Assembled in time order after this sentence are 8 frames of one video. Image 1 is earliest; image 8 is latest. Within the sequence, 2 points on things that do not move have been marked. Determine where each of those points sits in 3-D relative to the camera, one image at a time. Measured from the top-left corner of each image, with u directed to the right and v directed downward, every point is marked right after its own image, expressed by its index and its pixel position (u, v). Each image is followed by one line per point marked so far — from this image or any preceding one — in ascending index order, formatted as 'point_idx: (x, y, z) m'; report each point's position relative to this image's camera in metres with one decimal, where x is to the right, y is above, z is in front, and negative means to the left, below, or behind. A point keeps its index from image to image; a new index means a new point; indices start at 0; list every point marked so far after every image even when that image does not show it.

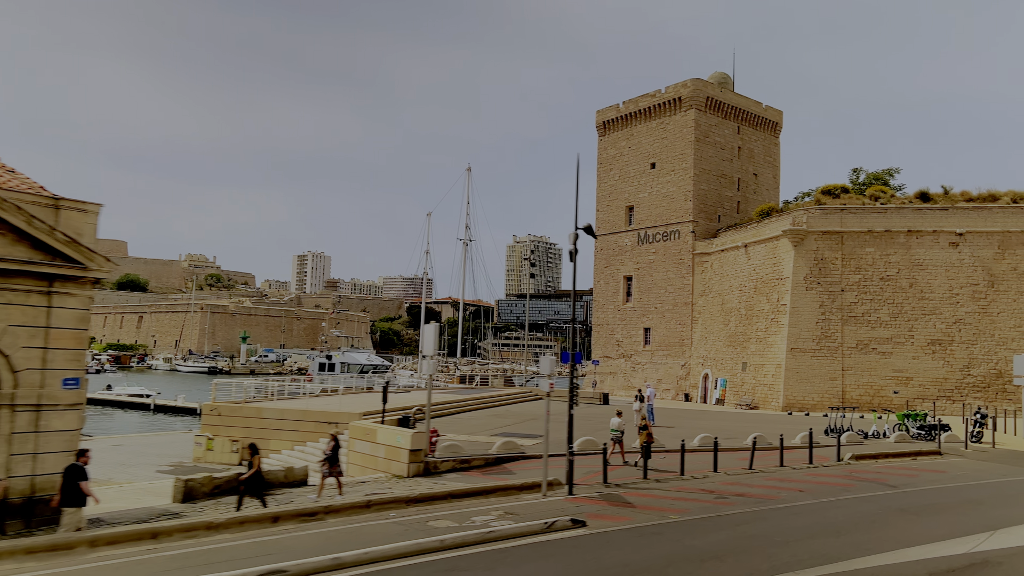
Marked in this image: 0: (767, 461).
0: (+4.2, -2.9, +13.4) m
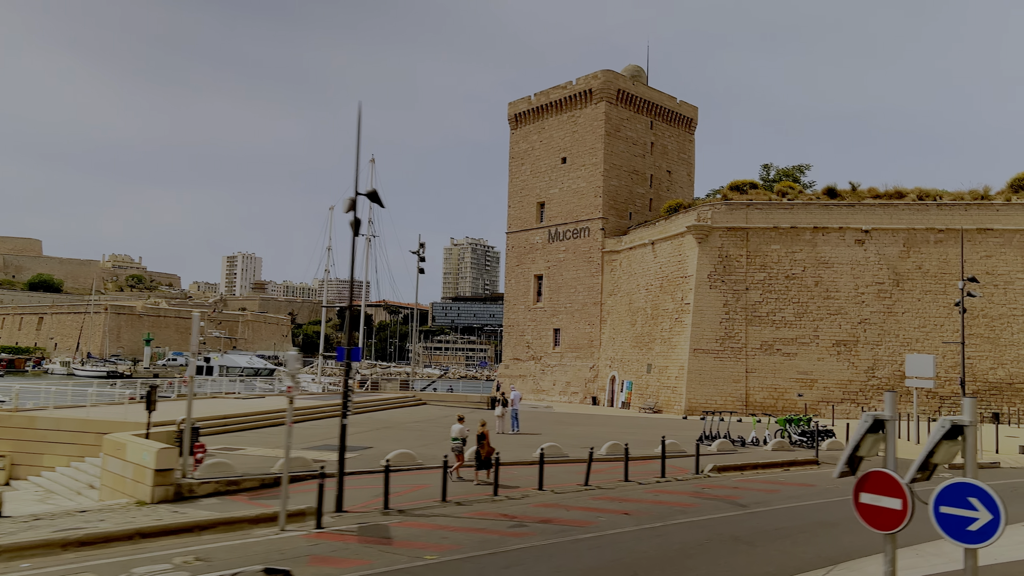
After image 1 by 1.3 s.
0: (+1.4, -2.7, +11.5) m
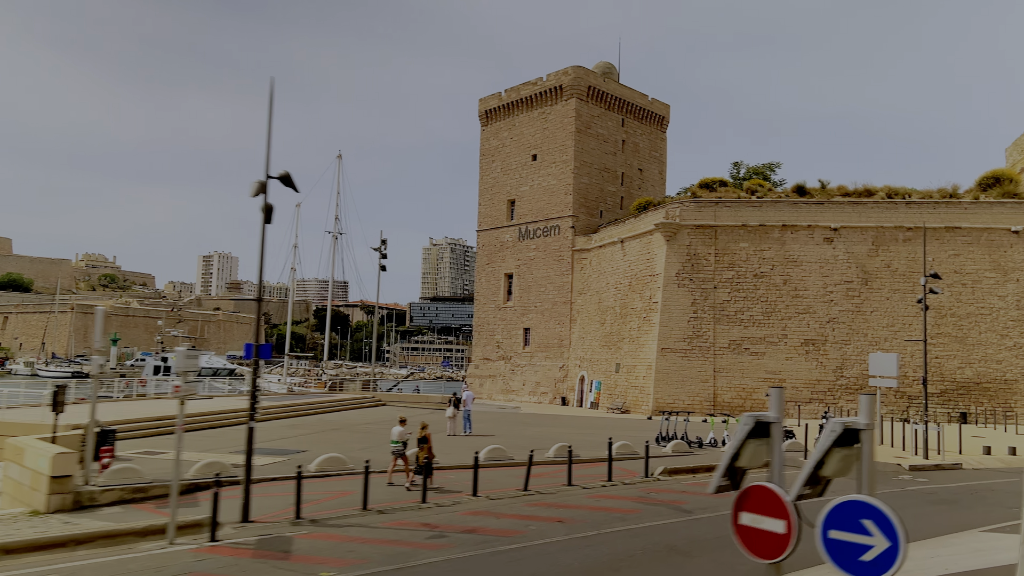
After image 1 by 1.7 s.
0: (+0.5, -2.6, +10.9) m
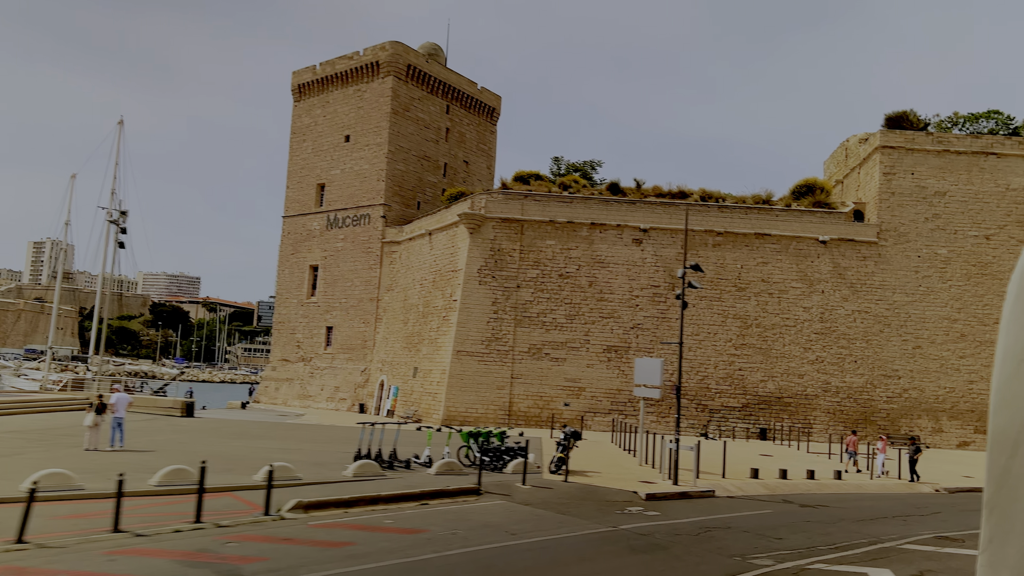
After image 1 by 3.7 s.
0: (-3.9, -2.2, +7.4) m
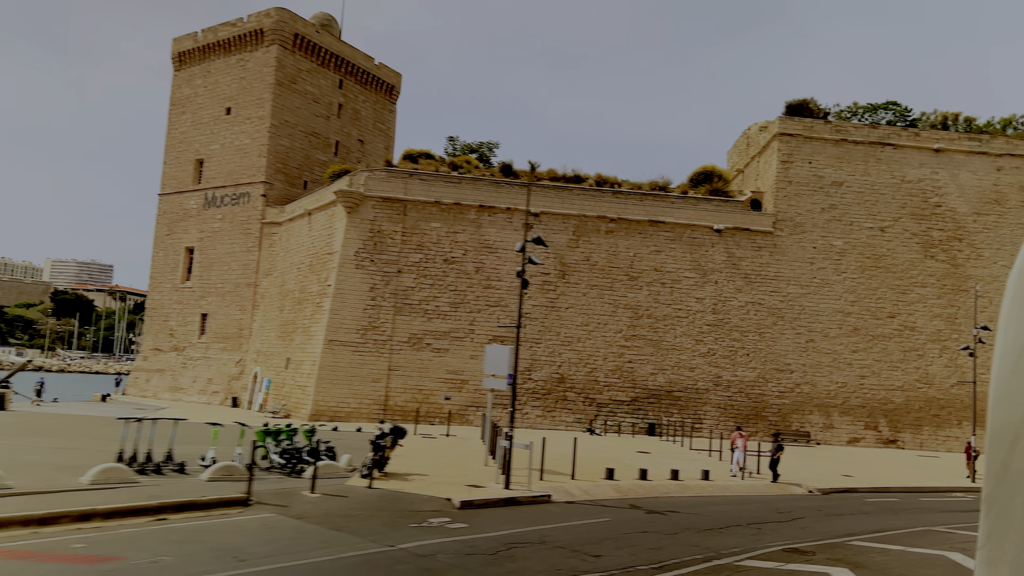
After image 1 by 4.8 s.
0: (-6.1, -1.7, +5.2) m
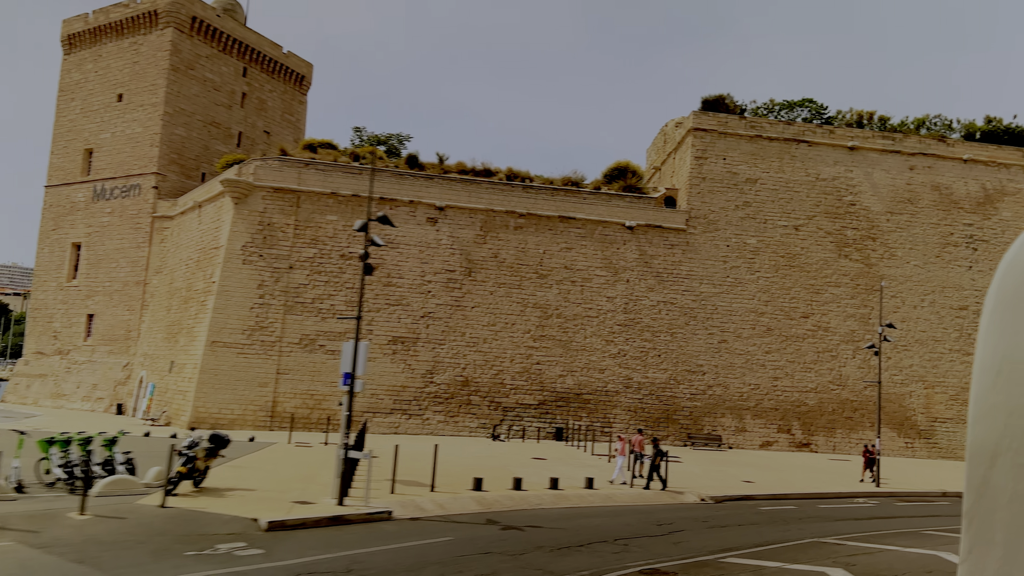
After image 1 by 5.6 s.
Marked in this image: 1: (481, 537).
0: (-7.7, -1.5, +3.3) m
1: (-0.3, -2.9, +9.4) m
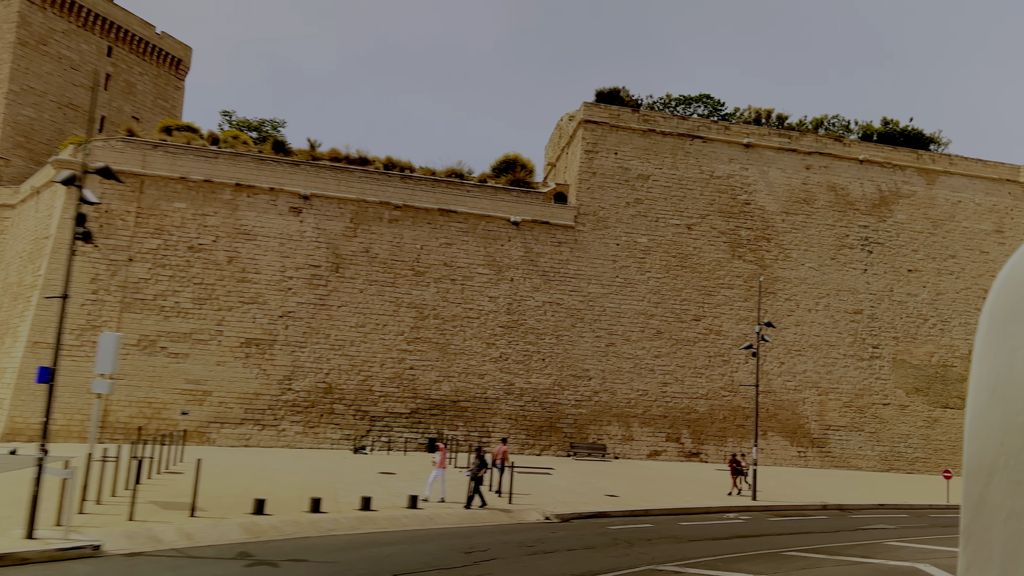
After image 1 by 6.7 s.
0: (-9.5, -1.1, +0.7) m
1: (-2.7, -2.6, +7.4) m
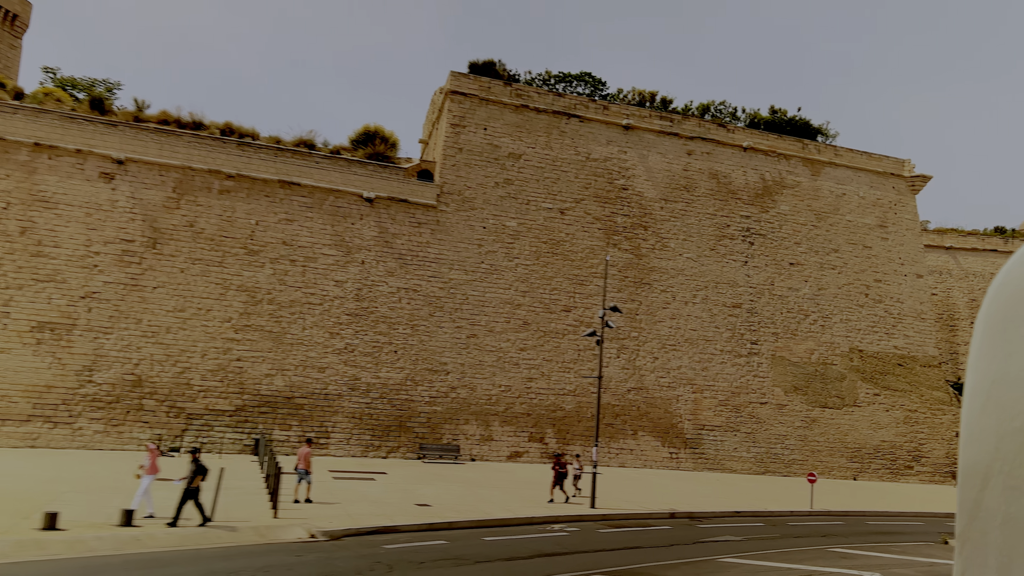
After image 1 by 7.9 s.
0: (-11.4, -0.5, -2.4) m
1: (-5.3, -2.1, +4.8) m
